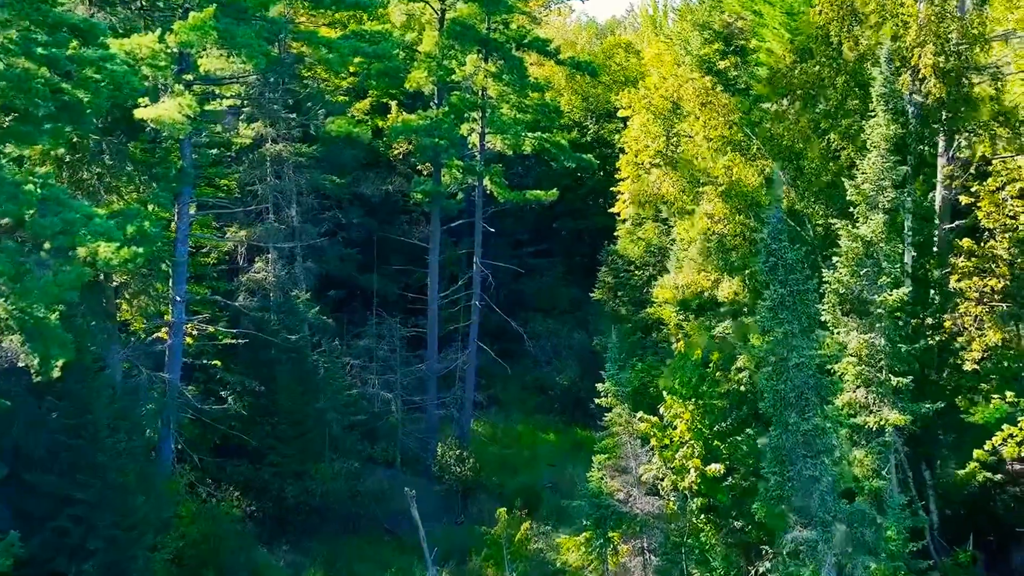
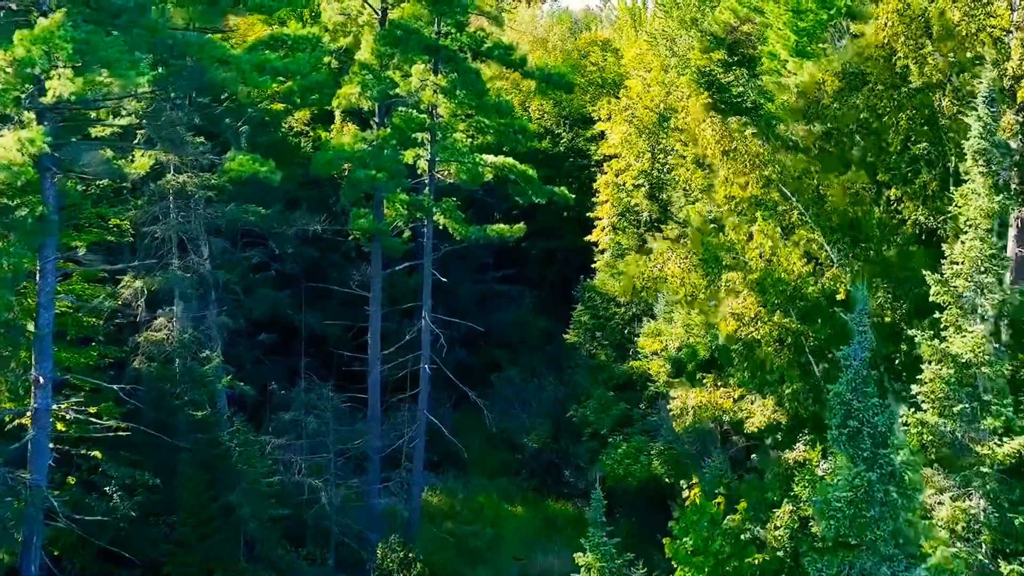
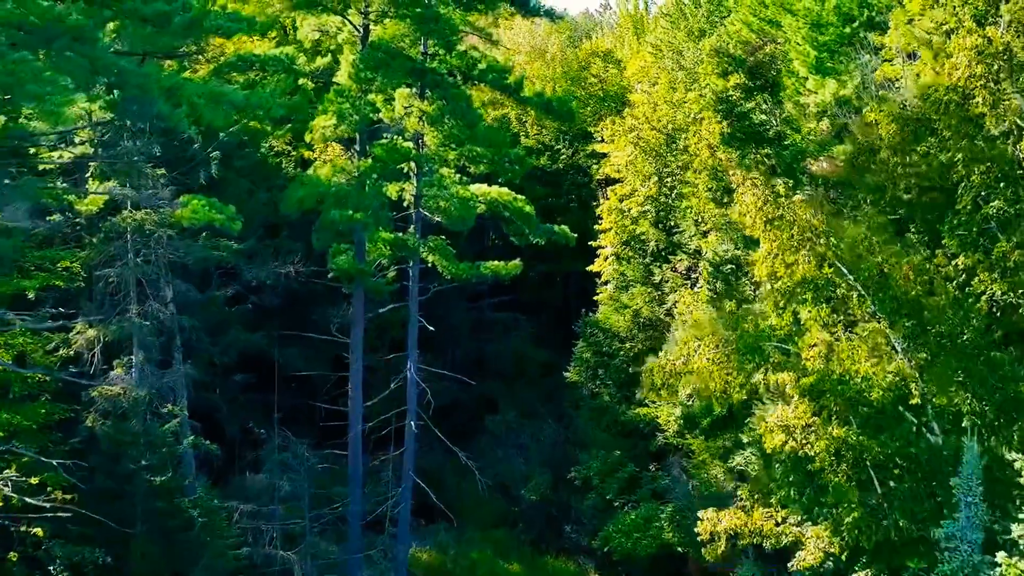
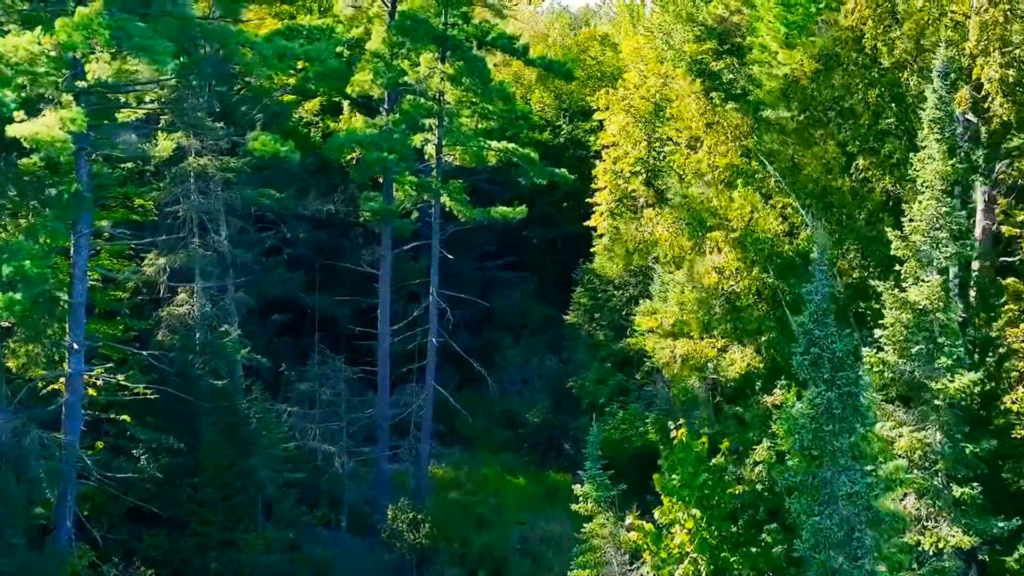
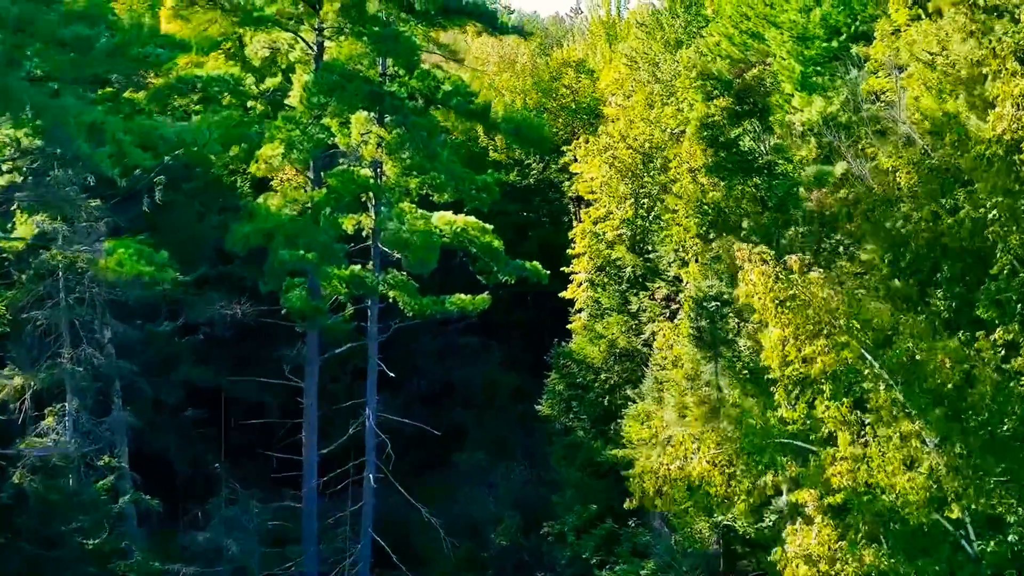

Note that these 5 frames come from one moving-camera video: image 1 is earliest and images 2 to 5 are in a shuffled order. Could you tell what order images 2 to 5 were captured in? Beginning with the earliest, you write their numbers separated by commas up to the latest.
4, 2, 3, 5
